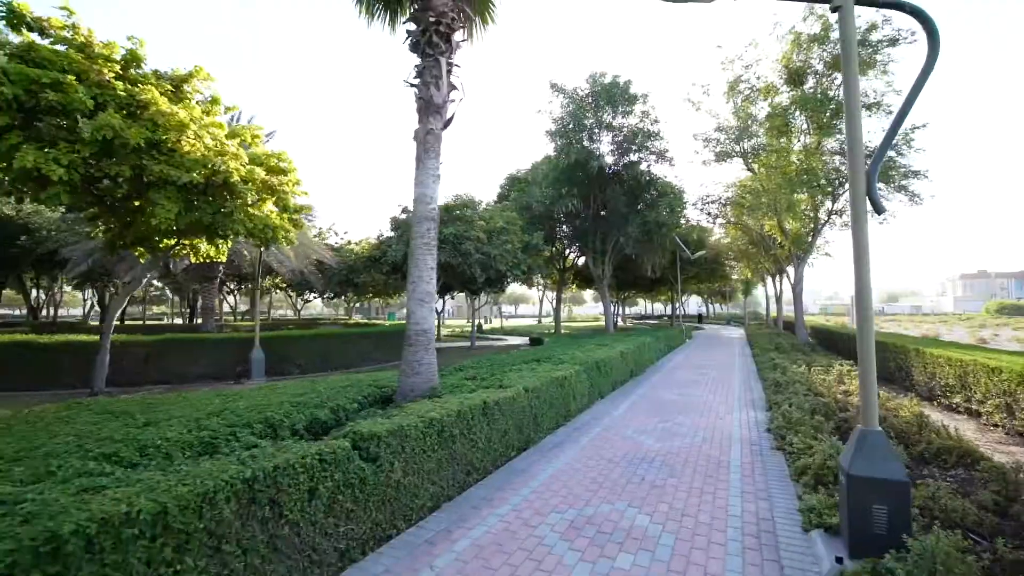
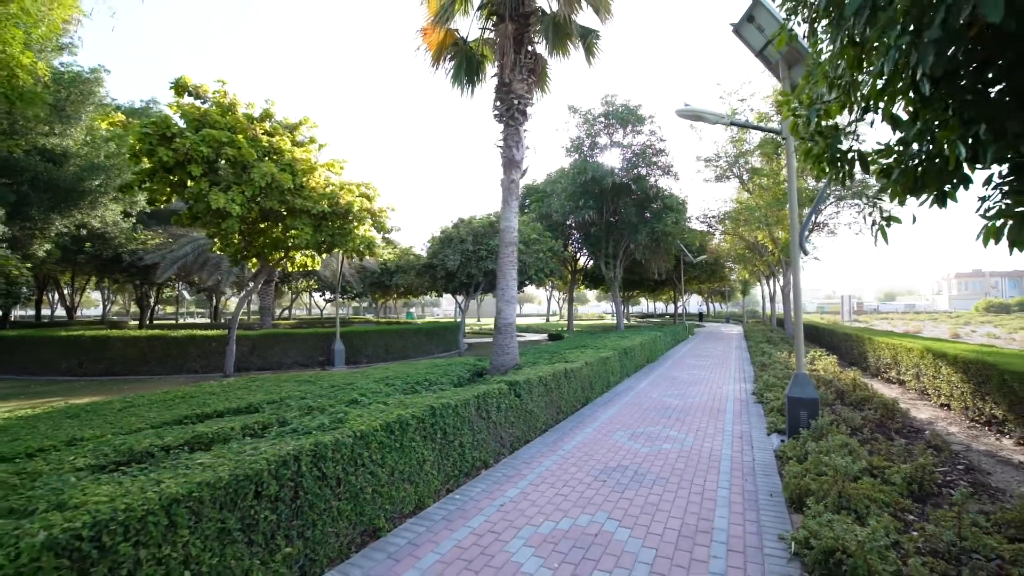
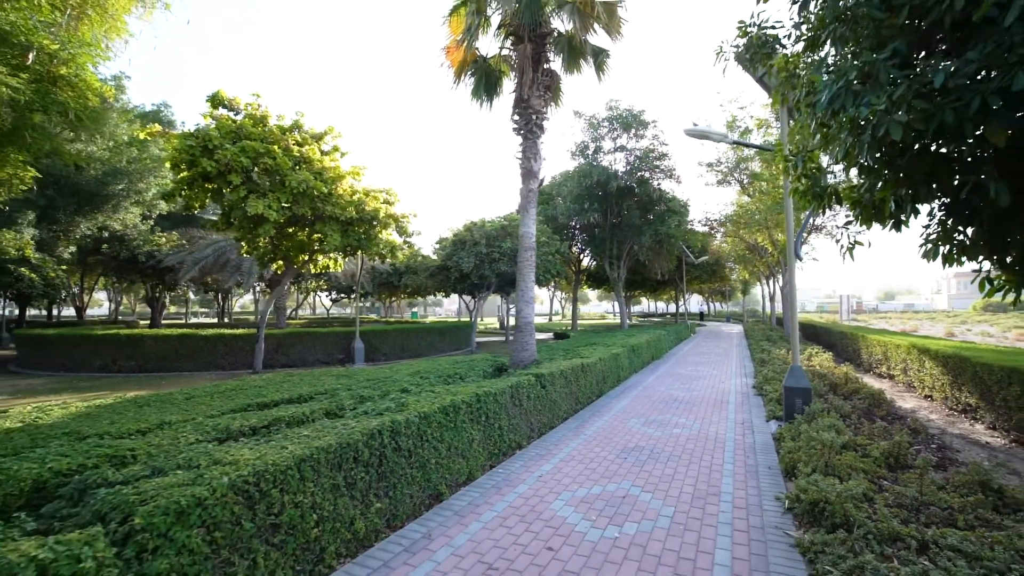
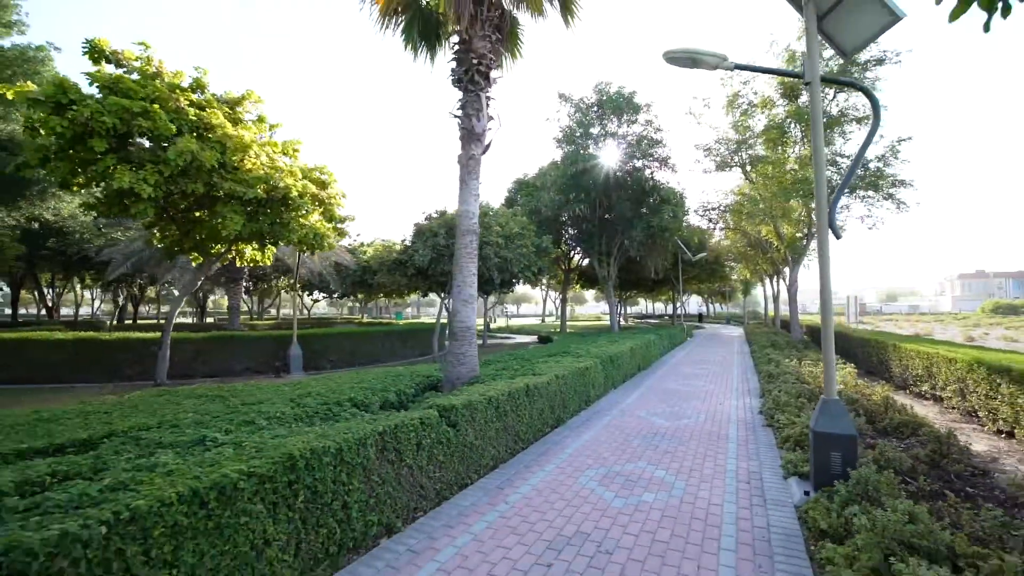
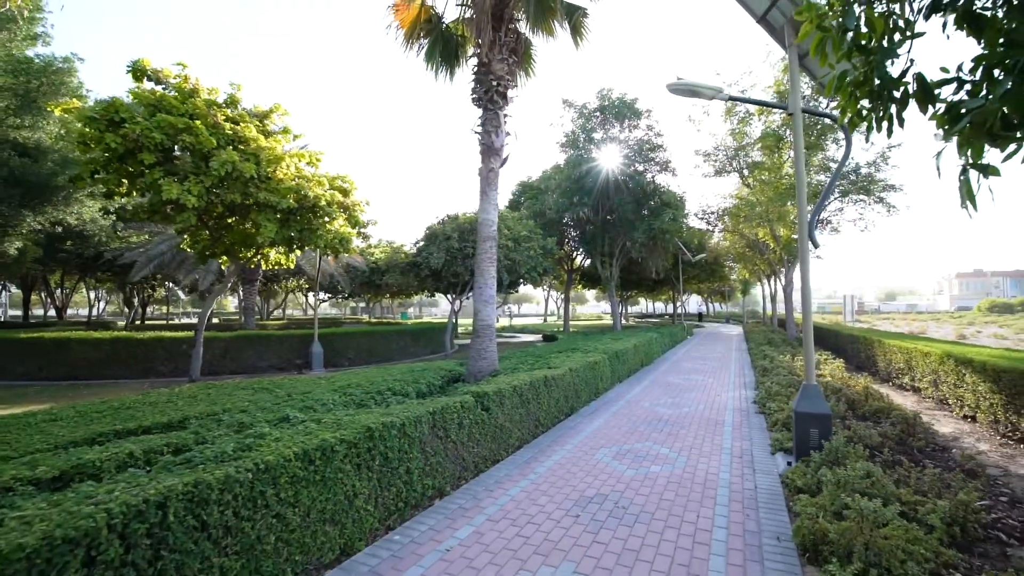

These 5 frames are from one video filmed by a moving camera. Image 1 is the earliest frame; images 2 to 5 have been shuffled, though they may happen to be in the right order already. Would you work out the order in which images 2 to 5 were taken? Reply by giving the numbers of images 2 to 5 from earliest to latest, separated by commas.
4, 5, 2, 3
